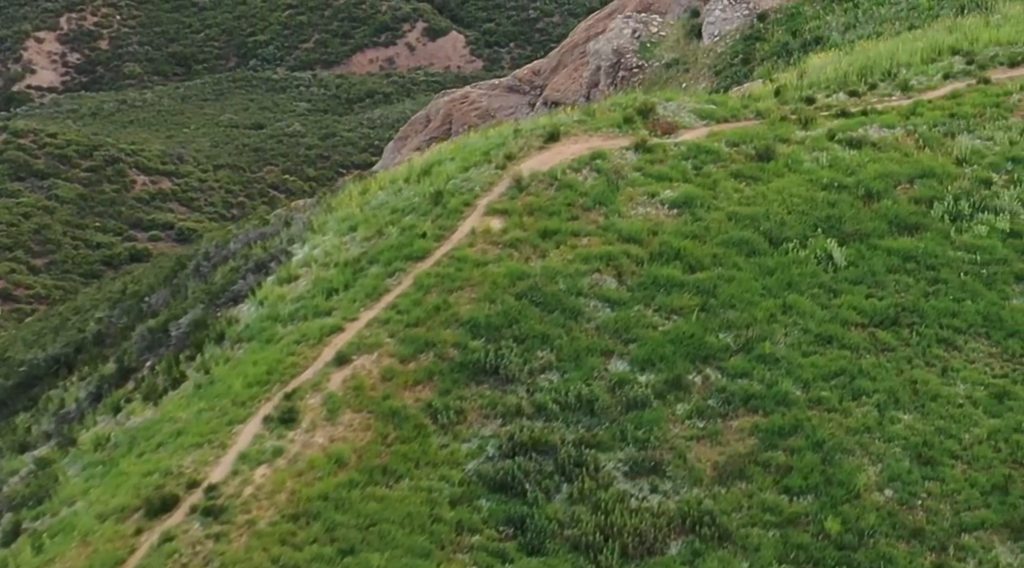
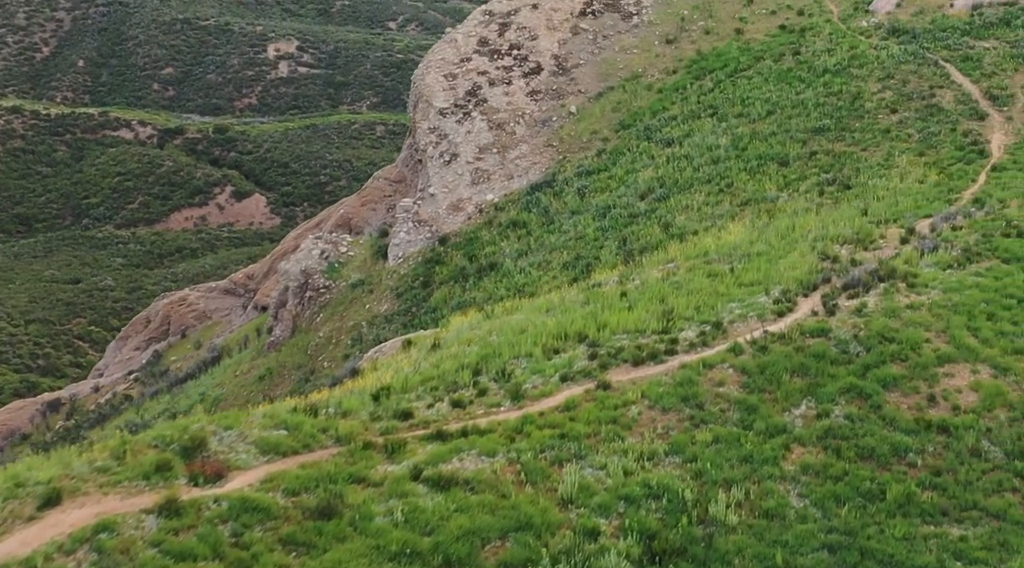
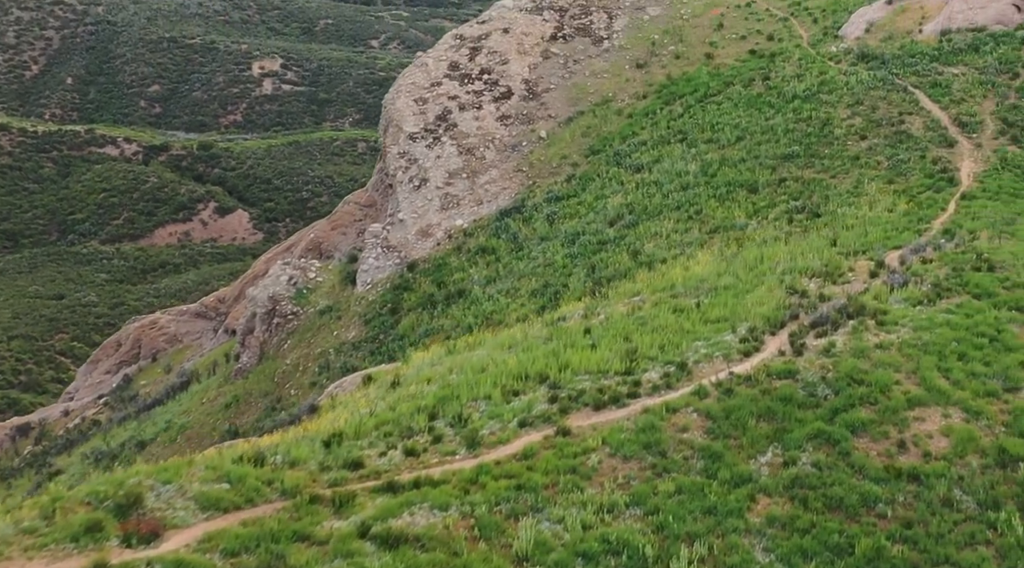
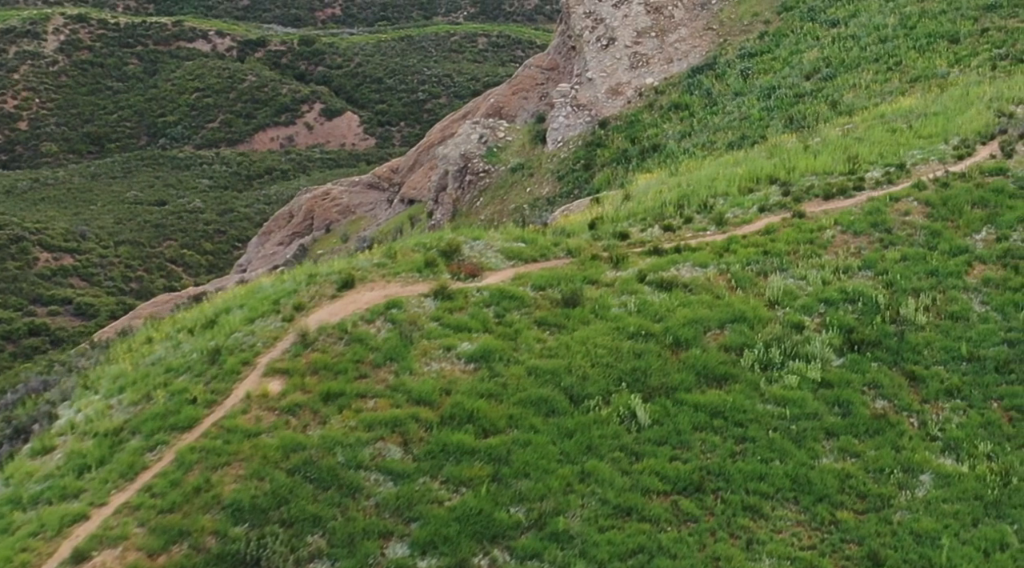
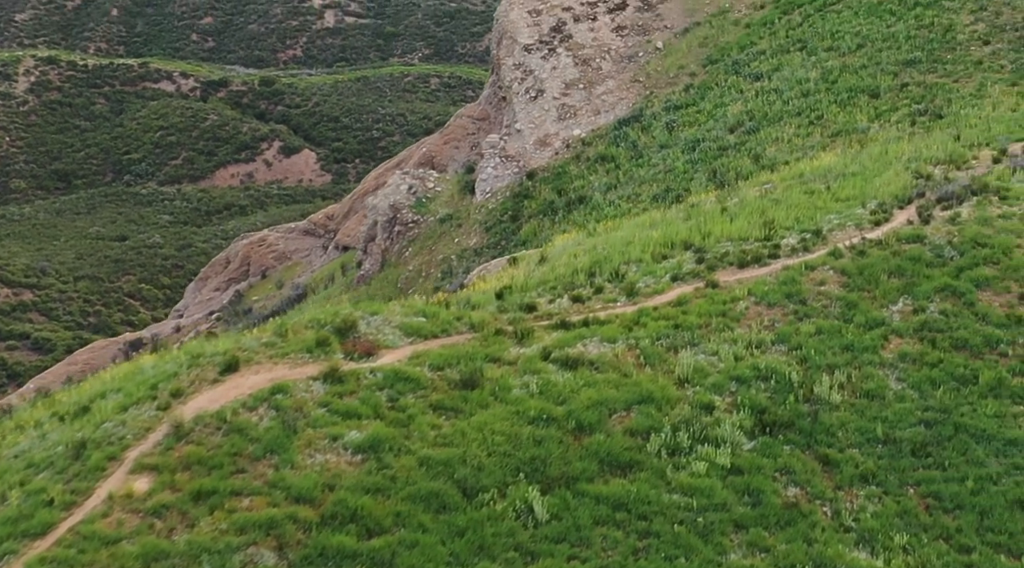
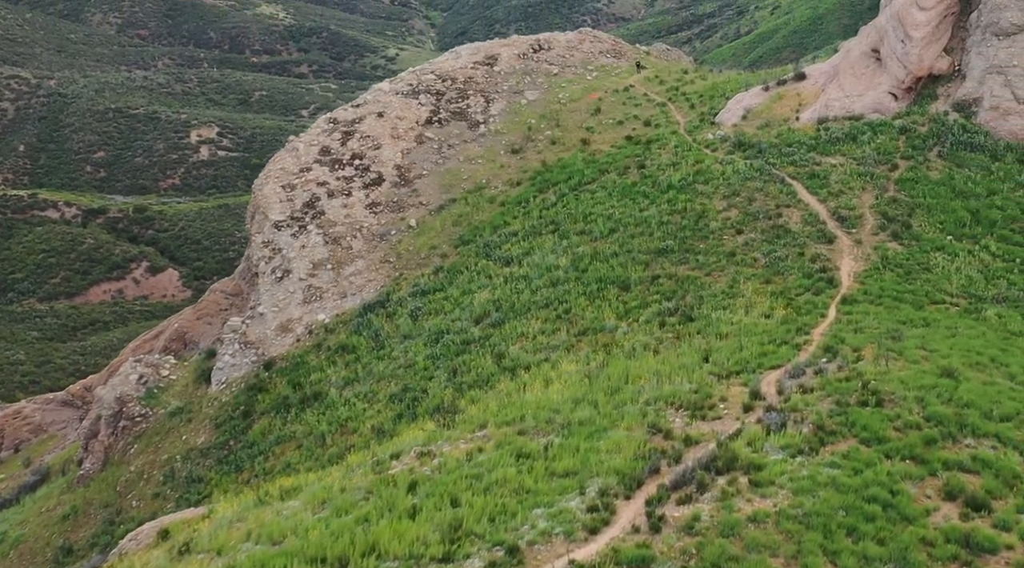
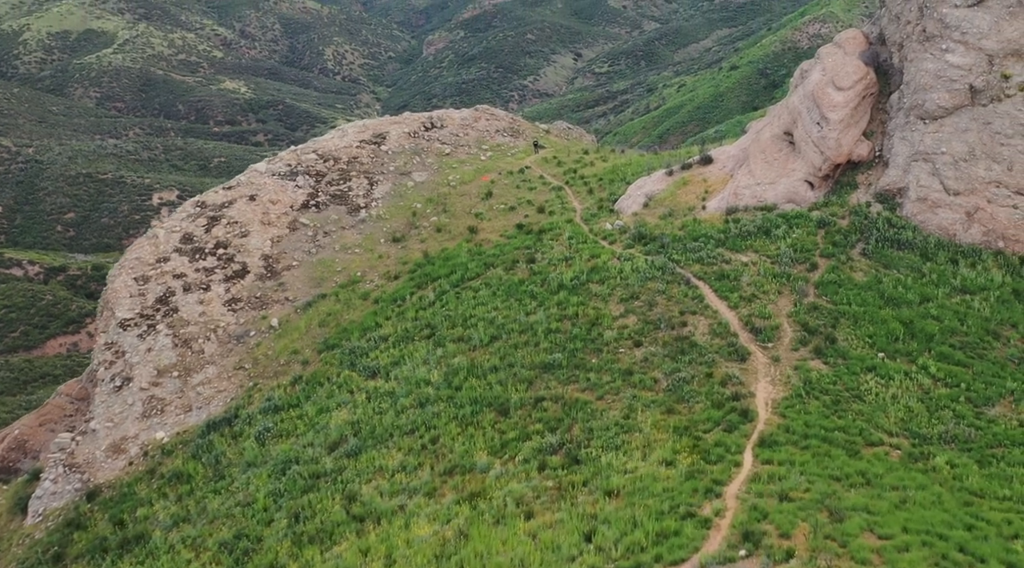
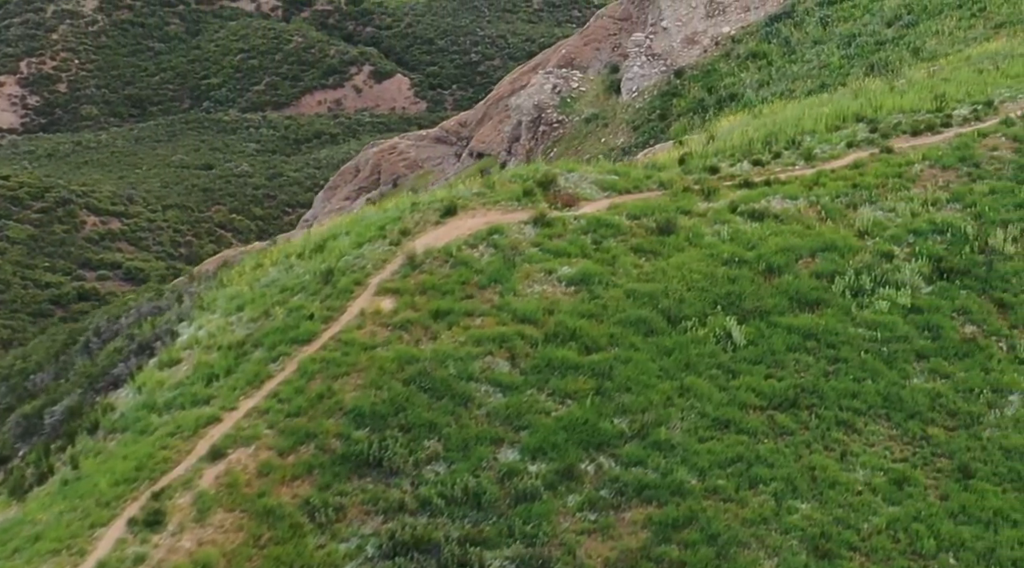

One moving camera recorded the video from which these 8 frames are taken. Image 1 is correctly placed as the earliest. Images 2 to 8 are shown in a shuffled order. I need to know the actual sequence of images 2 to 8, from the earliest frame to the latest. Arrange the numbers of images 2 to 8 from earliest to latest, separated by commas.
8, 4, 5, 2, 3, 6, 7
